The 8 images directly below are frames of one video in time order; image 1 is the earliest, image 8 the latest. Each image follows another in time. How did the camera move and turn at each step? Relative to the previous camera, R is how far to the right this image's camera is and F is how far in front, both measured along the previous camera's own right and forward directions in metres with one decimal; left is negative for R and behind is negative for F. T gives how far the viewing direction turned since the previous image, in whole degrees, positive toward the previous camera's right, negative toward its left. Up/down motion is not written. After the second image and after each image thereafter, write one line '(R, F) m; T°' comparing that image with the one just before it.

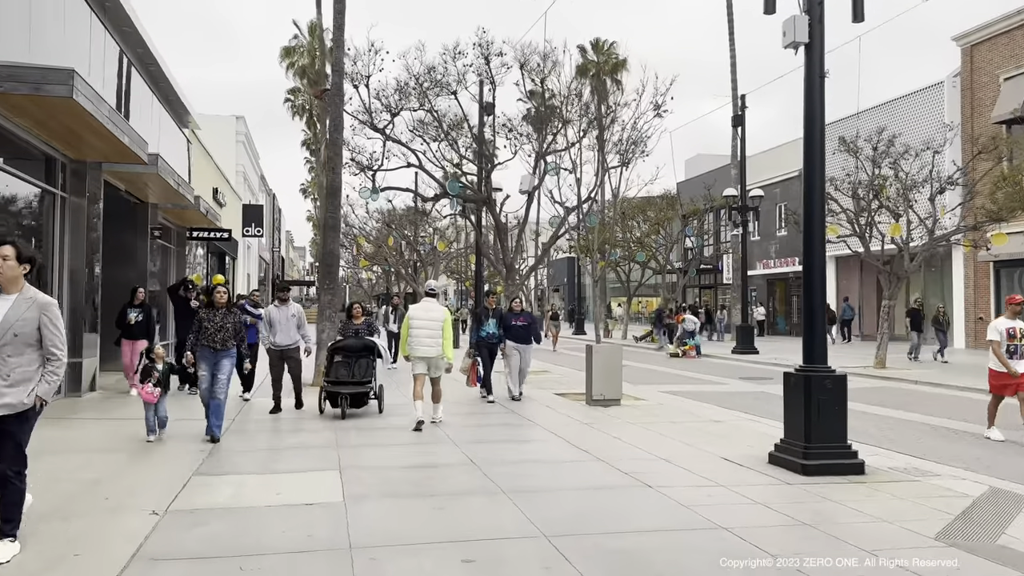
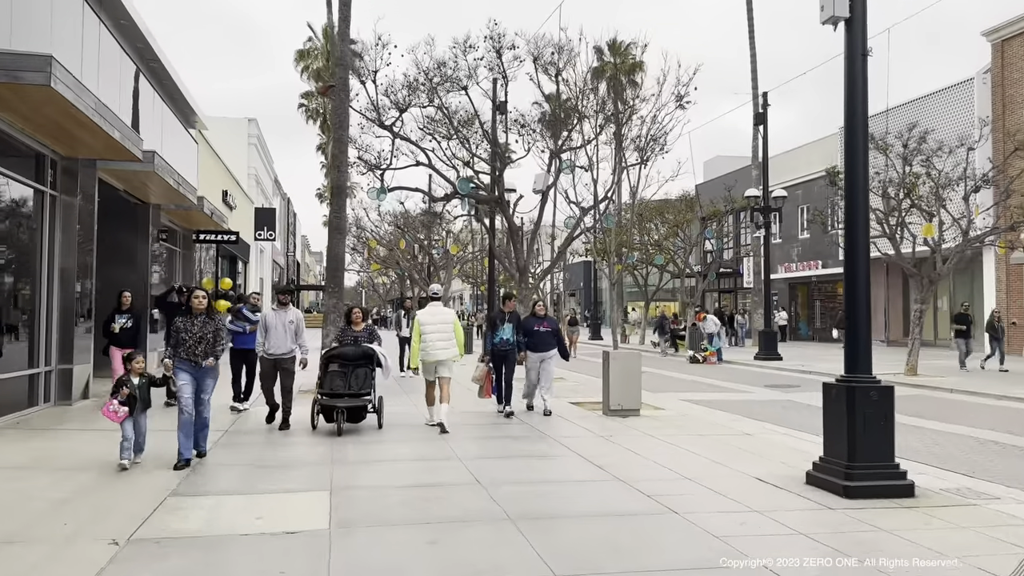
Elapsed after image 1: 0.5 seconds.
(+0.1, +0.7) m; -1°
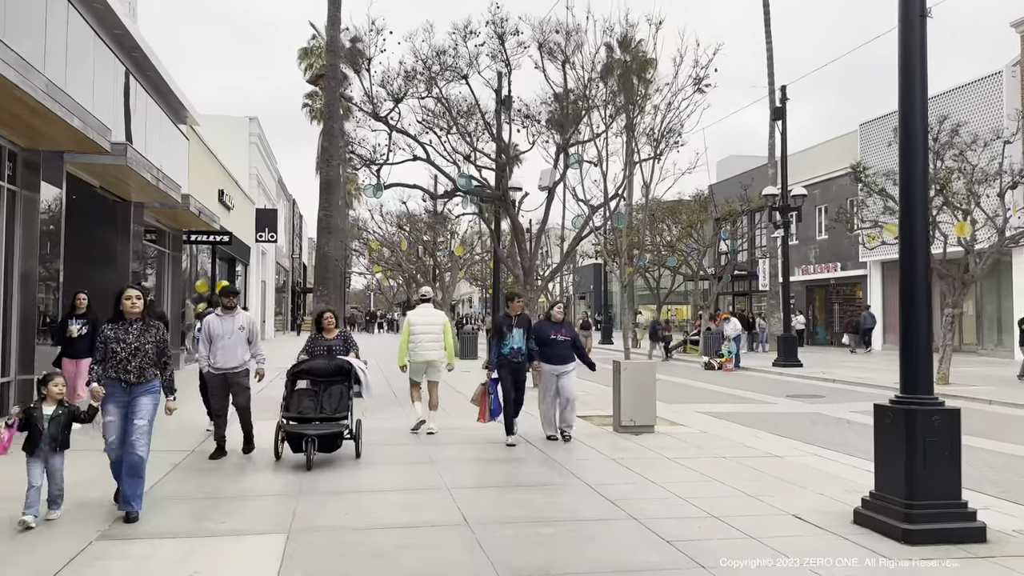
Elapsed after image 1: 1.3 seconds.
(+0.1, +1.0) m; -1°
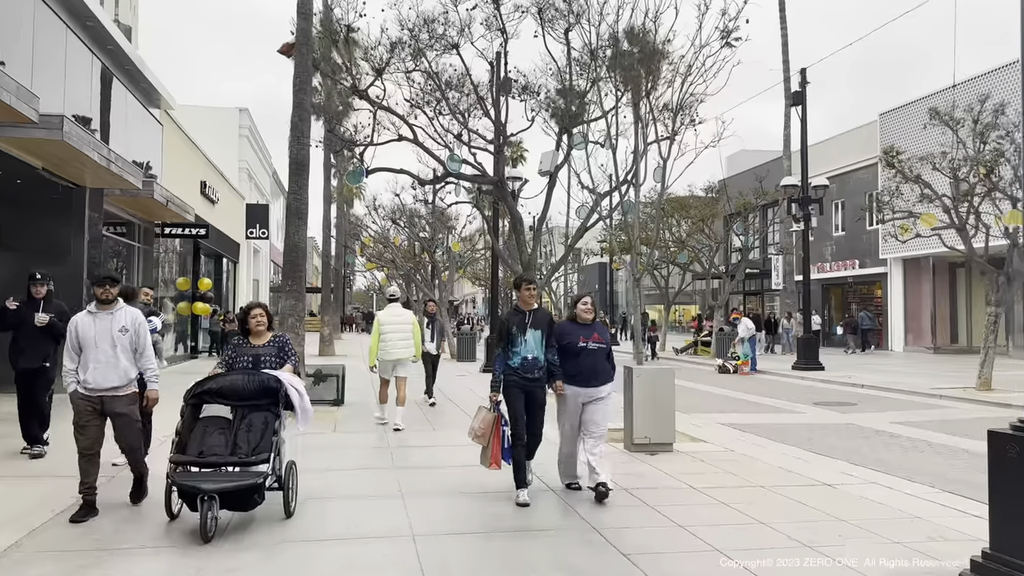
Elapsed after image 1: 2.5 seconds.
(+0.1, +1.5) m; 0°
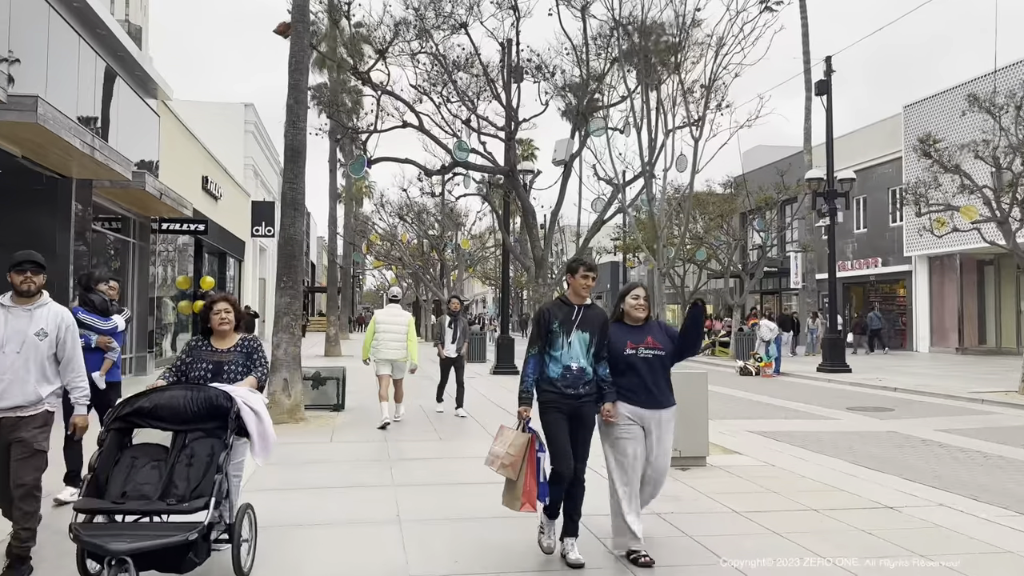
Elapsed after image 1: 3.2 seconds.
(0.0, +0.9) m; -1°
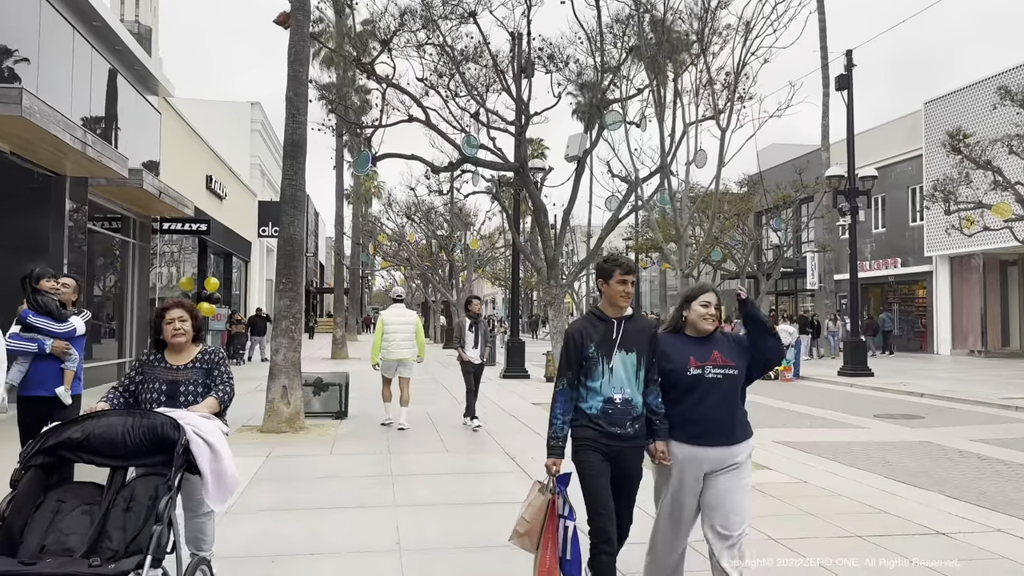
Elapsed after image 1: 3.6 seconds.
(0.0, +0.6) m; -1°
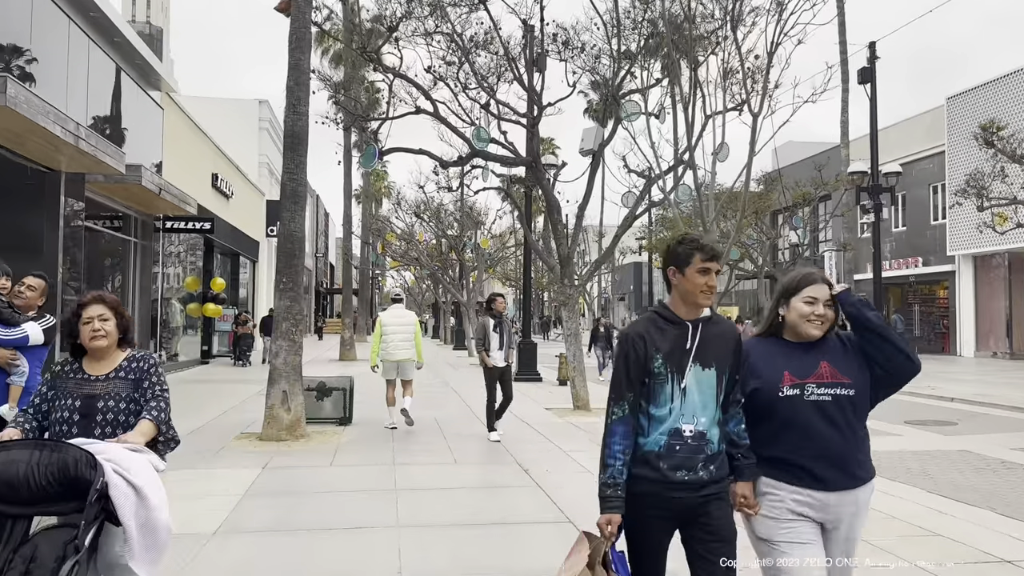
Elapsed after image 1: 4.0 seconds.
(0.0, +0.5) m; -1°
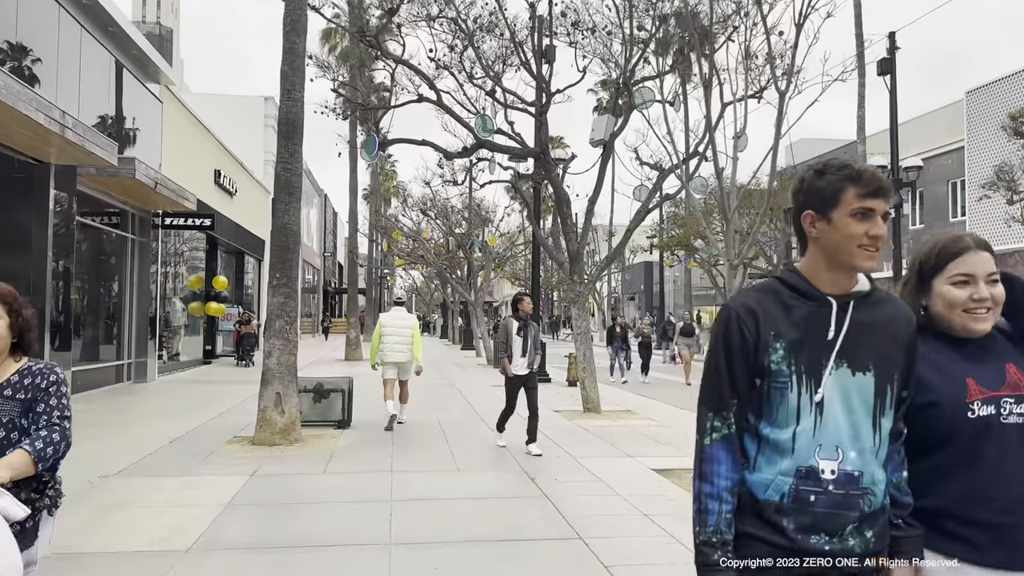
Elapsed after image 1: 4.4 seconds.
(0.0, +0.5) m; -1°
